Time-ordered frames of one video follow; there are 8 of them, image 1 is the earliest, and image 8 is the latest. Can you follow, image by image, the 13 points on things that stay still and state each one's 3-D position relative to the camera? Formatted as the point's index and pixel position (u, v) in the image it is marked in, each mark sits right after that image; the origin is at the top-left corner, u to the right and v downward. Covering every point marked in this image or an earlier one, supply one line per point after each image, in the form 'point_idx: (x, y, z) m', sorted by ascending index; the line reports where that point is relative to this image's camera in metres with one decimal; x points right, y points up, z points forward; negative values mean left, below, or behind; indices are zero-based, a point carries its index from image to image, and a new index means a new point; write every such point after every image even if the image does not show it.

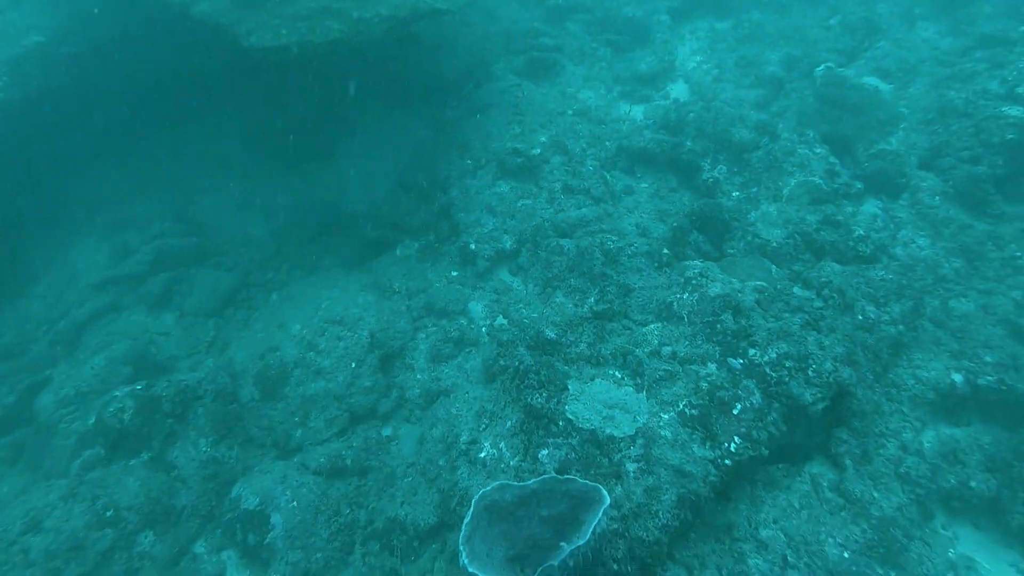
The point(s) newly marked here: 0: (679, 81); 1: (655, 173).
0: (+1.4, +1.8, +6.6) m
1: (+1.1, +0.8, +5.7) m
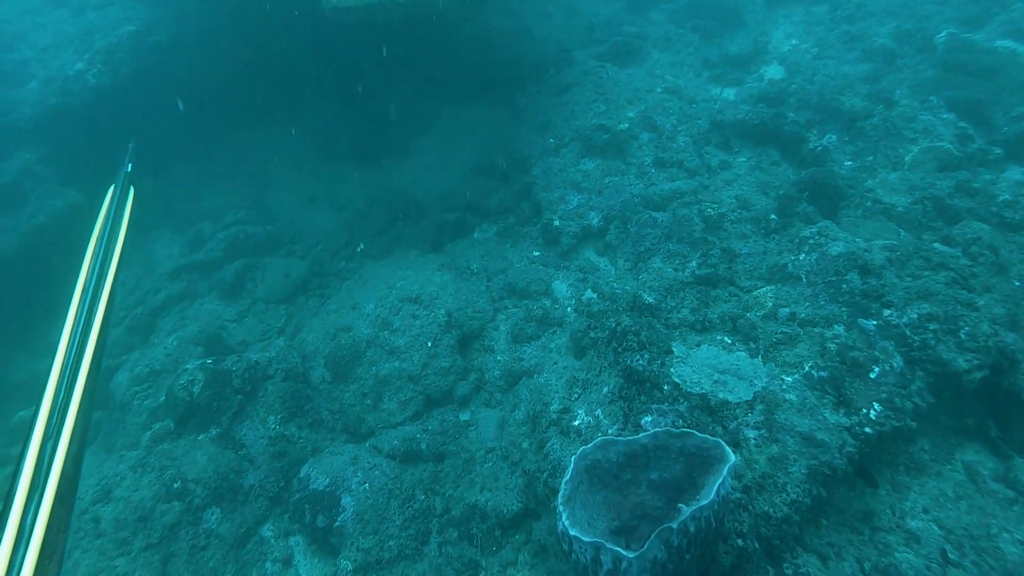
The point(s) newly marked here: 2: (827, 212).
0: (+2.1, +1.9, +6.2) m
1: (+1.7, +1.0, +5.2) m
2: (+1.9, +0.5, +4.5) m
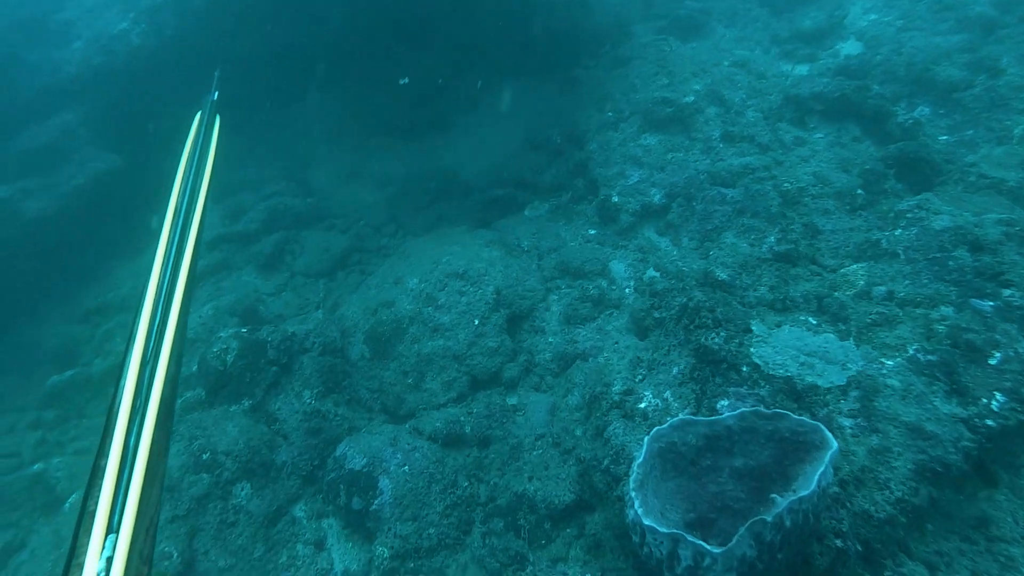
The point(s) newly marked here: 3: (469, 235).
0: (+2.6, +1.9, +5.7) m
1: (+2.1, +1.1, +4.8) m
2: (+2.2, +0.6, +4.1) m
3: (-0.3, +0.4, +5.4) m
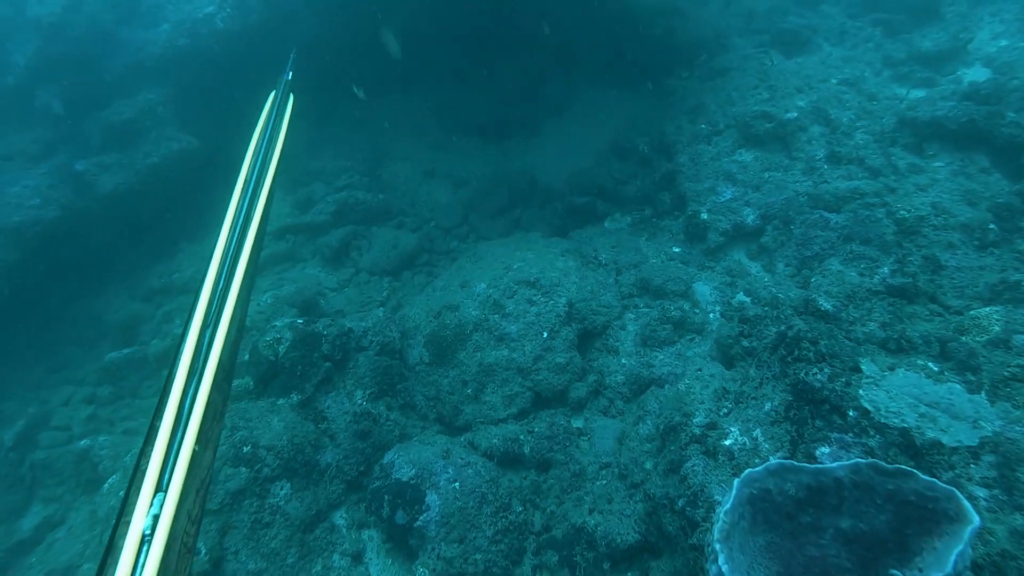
0: (+3.3, +1.6, +5.2) m
1: (+2.6, +0.8, +4.3) m
2: (+2.6, +0.3, +3.6) m
3: (+0.2, +0.3, +5.1) m
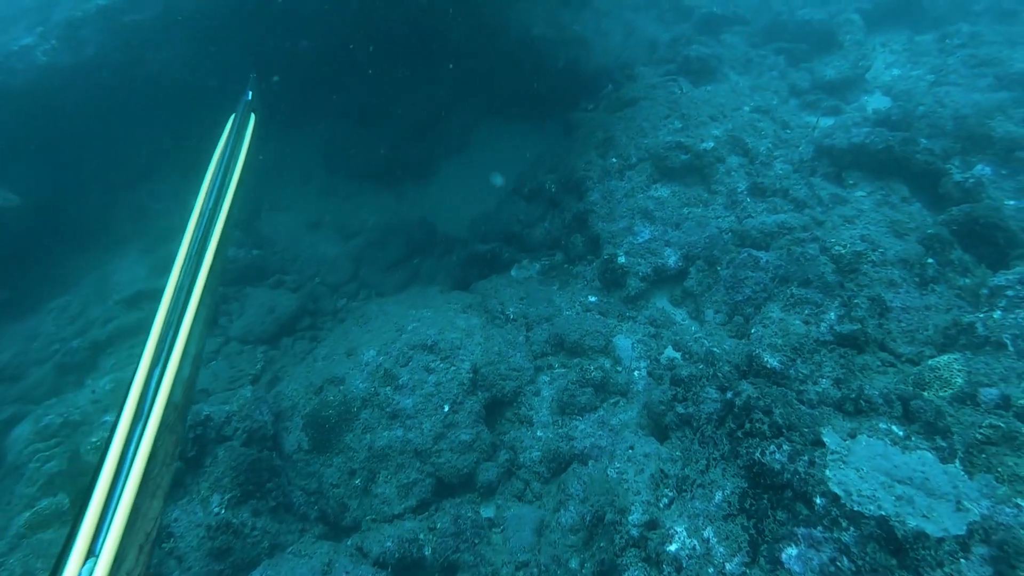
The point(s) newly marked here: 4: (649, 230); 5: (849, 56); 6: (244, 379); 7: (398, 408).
0: (+2.5, +1.3, +5.0) m
1: (+2.0, +0.6, +4.0) m
2: (+2.1, +0.1, +3.2) m
3: (-0.4, -0.1, +4.5) m
4: (+0.8, +0.3, +4.2) m
5: (+2.6, +1.8, +5.6) m
6: (-1.6, -0.5, +4.2) m
7: (-0.6, -0.6, +3.6) m
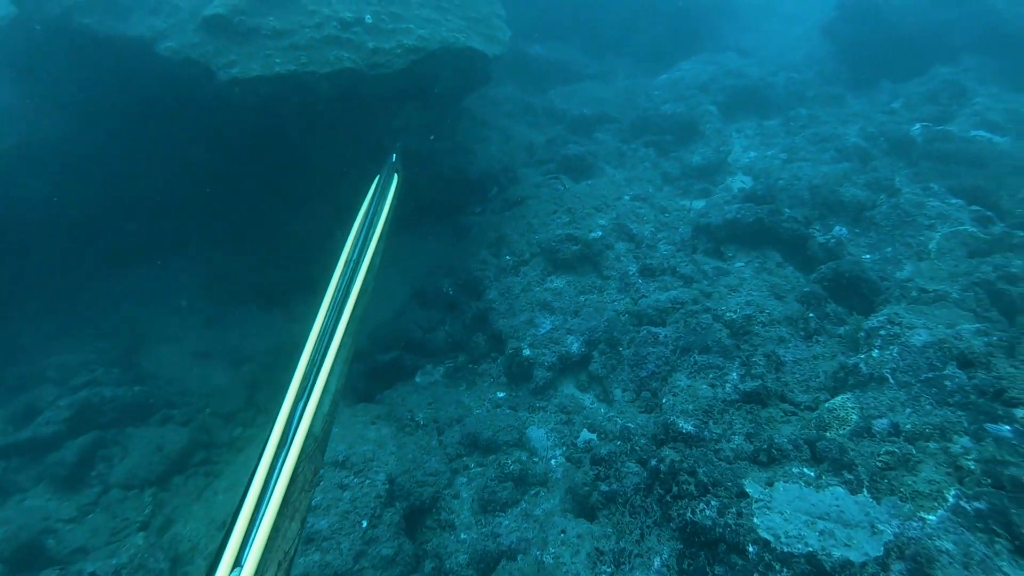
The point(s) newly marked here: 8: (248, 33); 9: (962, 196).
0: (+1.7, +0.8, +5.5) m
1: (+1.4, +0.2, +4.3) m
2: (+1.7, -0.1, +3.6) m
3: (-1.0, -0.7, +4.4) m
4: (+0.2, -0.2, +4.3) m
5: (+1.6, +1.1, +6.2) m
6: (-2.0, -1.3, +3.9) m
7: (-0.9, -1.1, +3.4) m
8: (-1.5, +1.5, +4.3) m
9: (+2.6, +0.5, +4.3) m
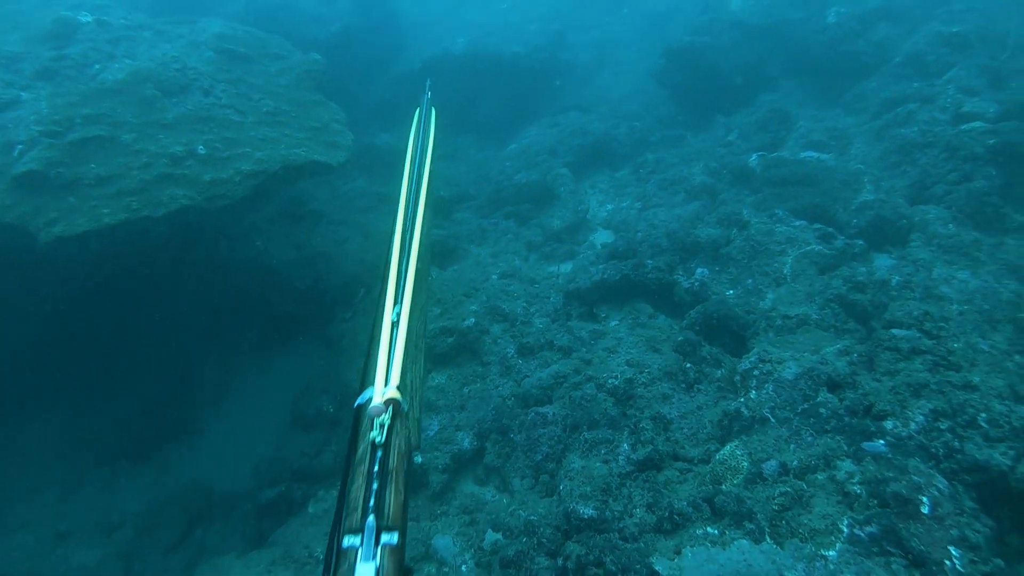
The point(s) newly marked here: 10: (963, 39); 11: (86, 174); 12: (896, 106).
0: (+0.7, +0.4, +5.6) m
1: (+0.7, -0.1, +4.3) m
2: (+1.1, -0.3, +3.6) m
3: (-1.5, -1.5, +4.0) m
4: (-0.4, -0.7, +4.2) m
5: (+0.5, +0.6, +6.3) m
6: (-2.3, -2.1, +3.3) m
7: (-1.2, -1.8, +3.0) m
8: (-2.4, +0.6, +4.0) m
9: (+1.8, +0.4, +4.5) m
10: (+3.4, +1.8, +5.5) m
11: (-2.4, +0.6, +4.1) m
12: (+2.8, +1.3, +5.3) m
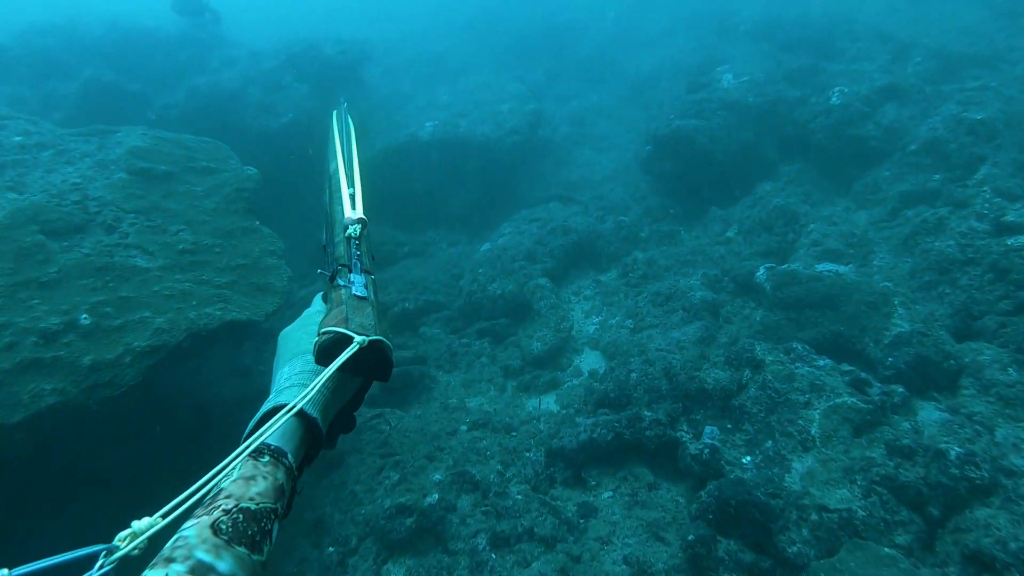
0: (+0.5, -0.5, +4.9) m
1: (+0.5, -0.9, +3.6) m
2: (+1.0, -1.0, +2.8) m
3: (-1.6, -2.3, +3.1) m
4: (-0.5, -1.6, +3.4) m
5: (+0.3, -0.3, +5.6) m
6: (-2.4, -2.9, +2.4) m
7: (-1.3, -2.5, +2.1) m
8: (-2.6, -0.3, +3.3) m
9: (+1.6, -0.3, +3.8) m
10: (+3.2, +1.1, +4.9) m
11: (-2.5, -0.2, +3.3) m
12: (+2.6, +0.5, +4.6) m
